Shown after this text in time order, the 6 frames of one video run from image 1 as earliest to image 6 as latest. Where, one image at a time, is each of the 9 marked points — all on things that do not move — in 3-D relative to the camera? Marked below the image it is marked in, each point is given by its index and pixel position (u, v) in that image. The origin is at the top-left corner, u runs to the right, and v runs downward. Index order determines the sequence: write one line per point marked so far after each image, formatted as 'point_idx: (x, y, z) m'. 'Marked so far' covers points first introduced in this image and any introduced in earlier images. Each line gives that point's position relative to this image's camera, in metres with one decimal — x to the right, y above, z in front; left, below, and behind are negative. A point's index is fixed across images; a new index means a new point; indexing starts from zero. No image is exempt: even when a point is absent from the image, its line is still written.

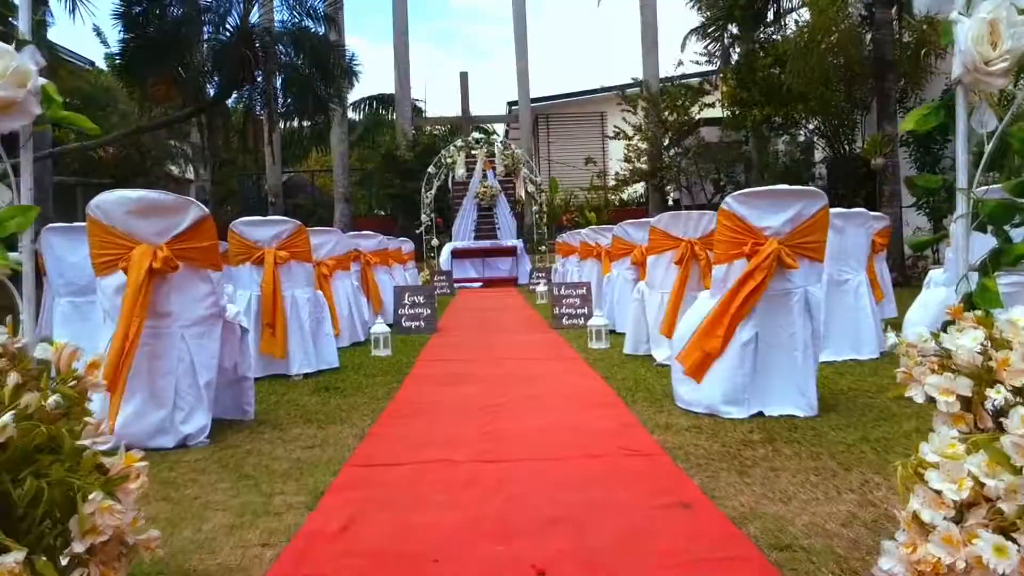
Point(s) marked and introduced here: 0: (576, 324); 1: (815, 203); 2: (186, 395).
0: (+0.6, -0.3, +9.1) m
1: (+1.3, +0.4, +4.0) m
2: (-1.3, -0.4, +3.8) m
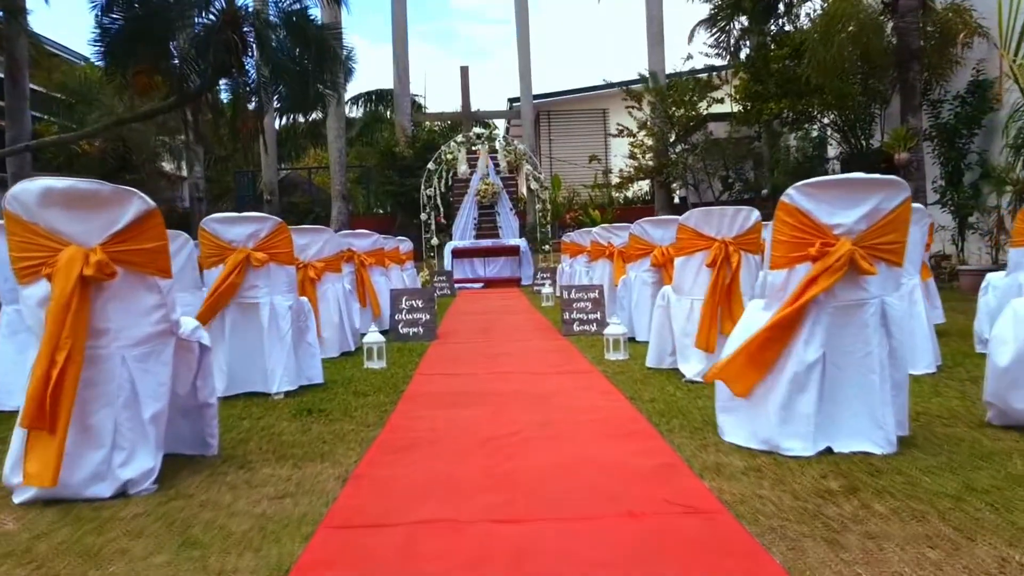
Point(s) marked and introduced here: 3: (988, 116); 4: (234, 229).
0: (+0.6, -0.4, +8.4) m
1: (+1.3, +0.3, +3.3) m
2: (-1.2, -0.4, +3.0) m
3: (+6.4, +2.3, +13.2) m
4: (-1.4, +0.3, +5.0) m
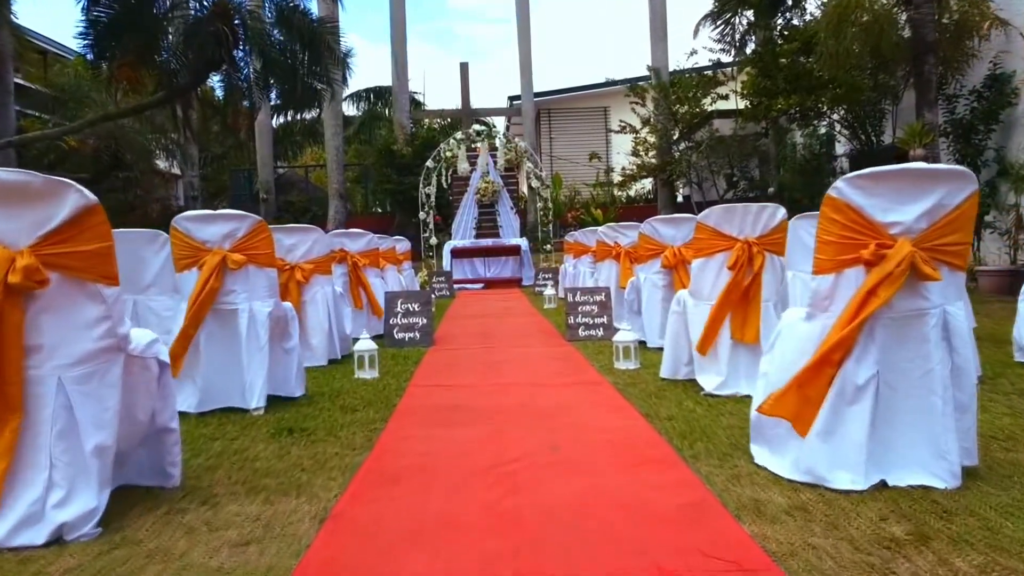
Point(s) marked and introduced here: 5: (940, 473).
0: (+0.7, -0.4, +7.9) m
1: (+1.3, +0.3, +2.9) m
2: (-1.2, -0.5, +2.6) m
3: (+6.4, +2.3, +12.7) m
4: (-1.4, +0.3, +4.5) m
5: (+1.3, -0.5, +2.9) m
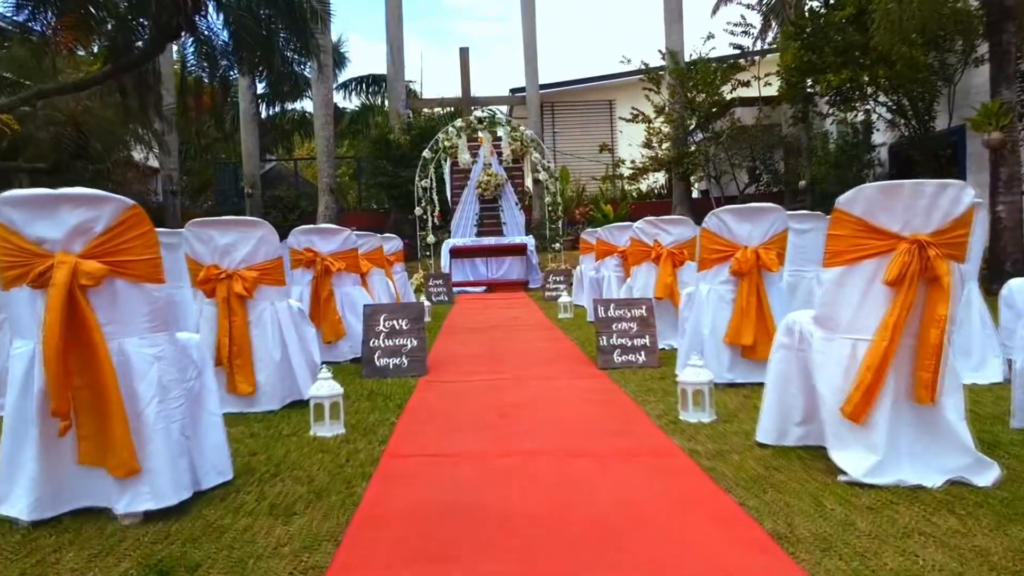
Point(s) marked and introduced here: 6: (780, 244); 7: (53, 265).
0: (+0.8, -0.5, +6.1) m
1: (+1.4, +0.2, +1.1) m
2: (-1.1, -0.6, +0.8) m
3: (+6.5, +2.2, +11.0) m
4: (-1.3, +0.2, +2.7) m
5: (+1.4, -0.6, +1.1) m
6: (+1.4, +0.2, +5.2) m
7: (-1.3, +0.1, +2.7) m
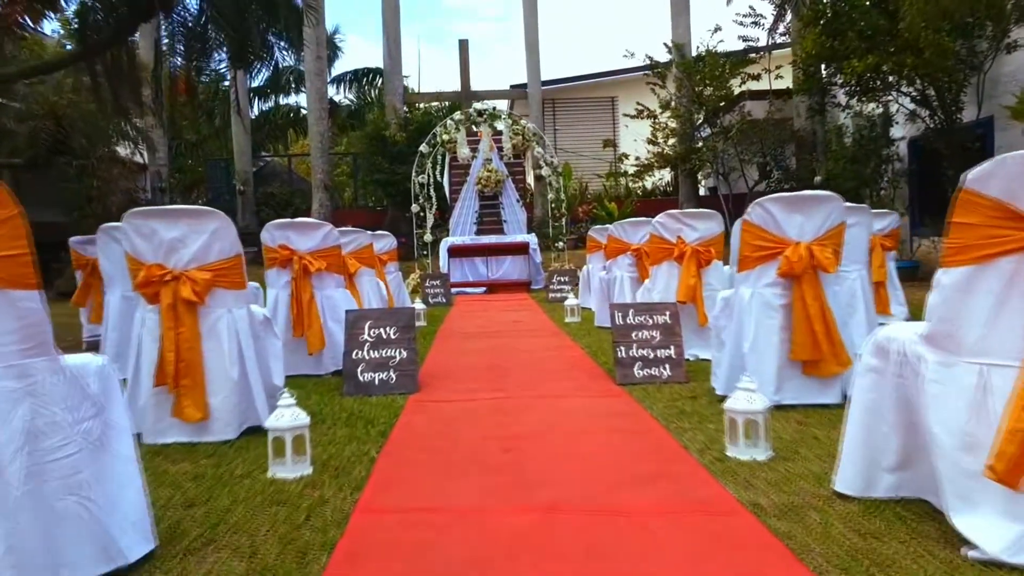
0: (+0.8, -0.5, +5.3) m
1: (+1.4, +0.2, +0.3) m
2: (-1.1, -0.6, 0.0) m
3: (+6.6, +2.2, +10.1) m
4: (-1.3, +0.2, +1.9) m
5: (+1.4, -0.6, +0.3) m
6: (+1.4, +0.2, +4.3) m
7: (-1.3, +0.1, +1.9) m
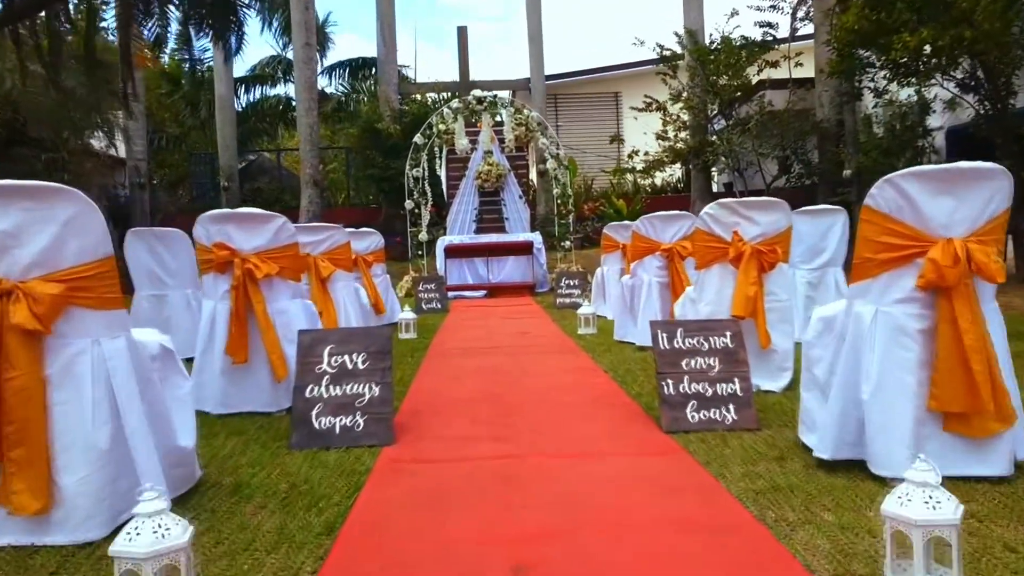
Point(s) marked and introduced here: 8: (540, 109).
0: (+0.8, -0.5, +3.9) m
1: (+1.5, +0.1, -1.1) m
2: (-1.0, -0.6, -1.4) m
3: (+6.6, +2.2, +8.8) m
4: (-1.2, +0.1, +0.5) m
5: (+1.4, -0.7, -1.1) m
6: (+1.5, +0.2, +3.0) m
7: (-1.2, 0.0, +0.5) m
8: (+0.6, +3.7, +20.0) m
